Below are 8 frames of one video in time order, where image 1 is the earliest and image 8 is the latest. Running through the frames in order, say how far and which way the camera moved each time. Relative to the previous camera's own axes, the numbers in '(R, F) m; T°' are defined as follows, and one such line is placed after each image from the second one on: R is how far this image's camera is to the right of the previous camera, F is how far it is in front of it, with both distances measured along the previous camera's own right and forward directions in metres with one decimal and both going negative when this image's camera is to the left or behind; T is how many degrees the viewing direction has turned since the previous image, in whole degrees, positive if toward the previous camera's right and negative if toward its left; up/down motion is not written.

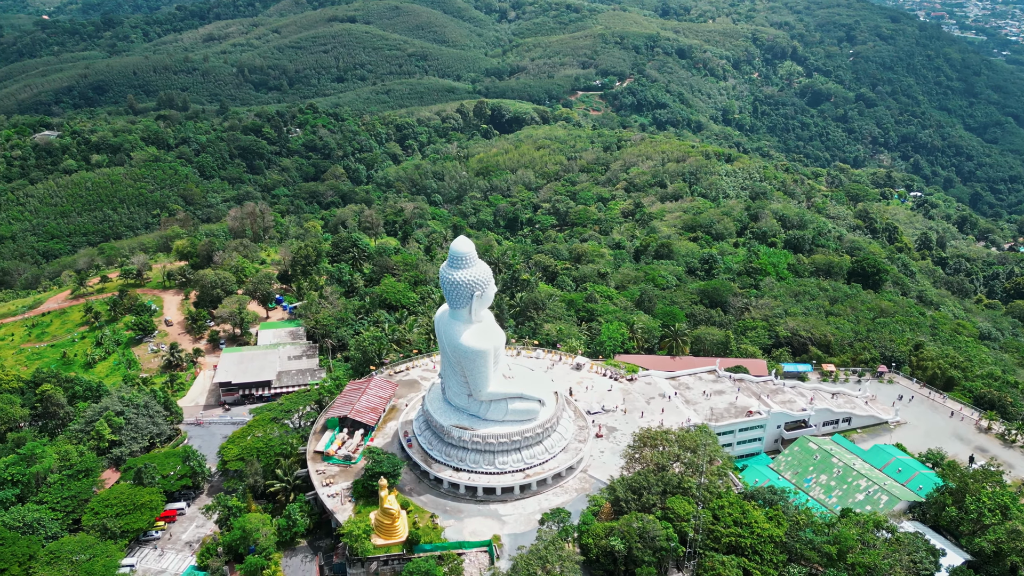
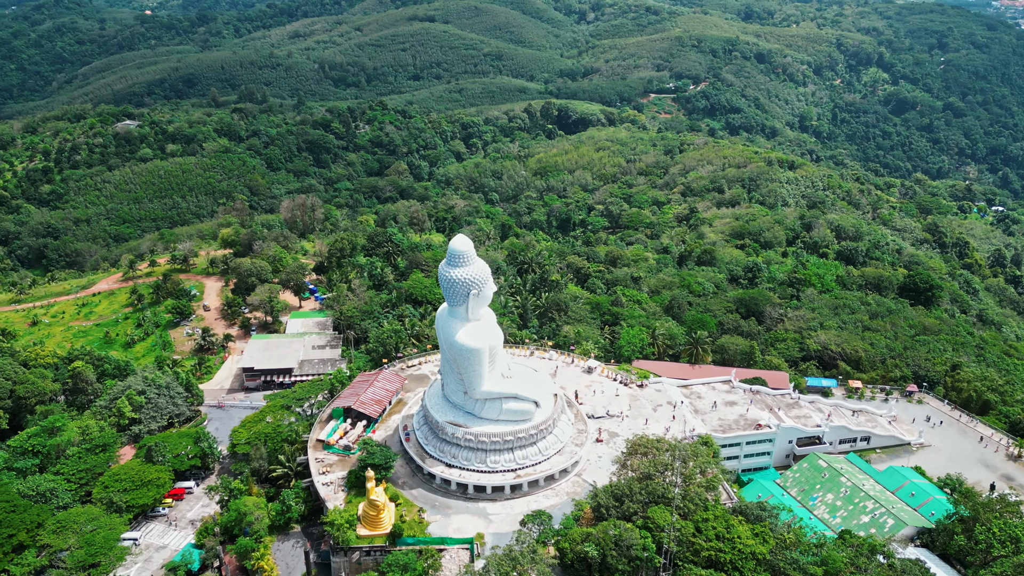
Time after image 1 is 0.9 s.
(+2.5, +0.3) m; -5°
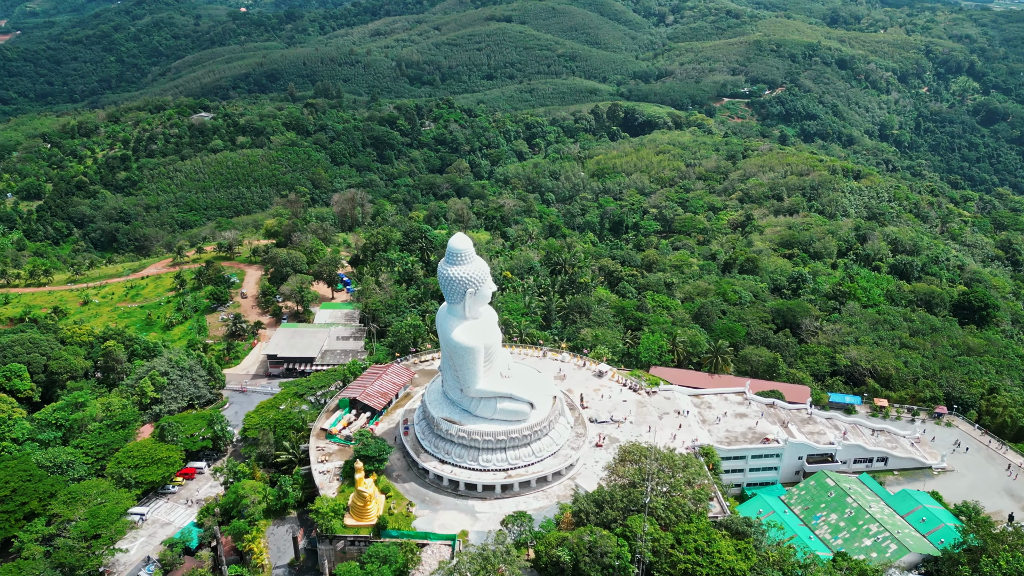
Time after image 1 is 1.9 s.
(+2.5, +0.3) m; -5°
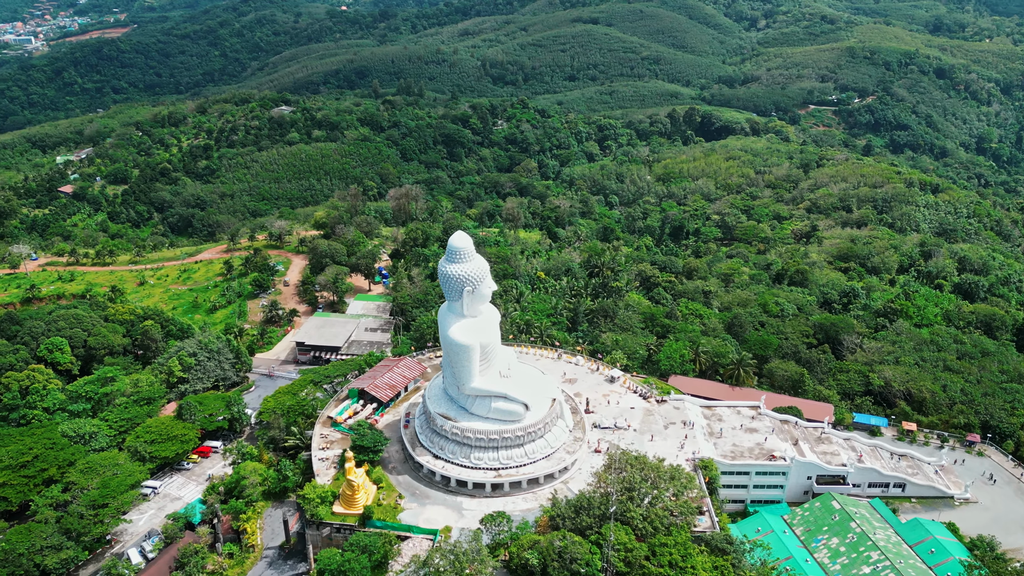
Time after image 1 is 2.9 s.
(+2.7, +0.3) m; -5°
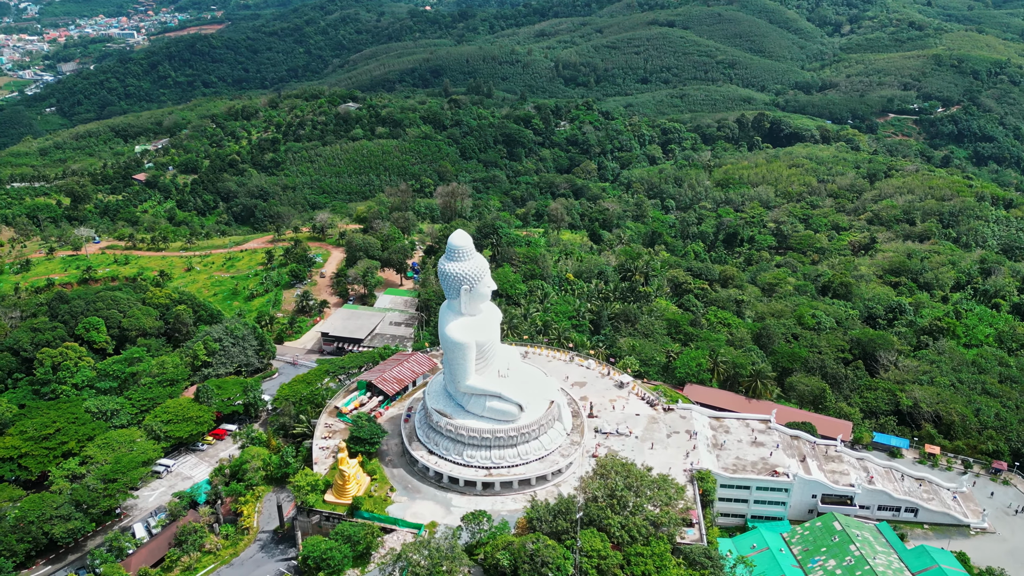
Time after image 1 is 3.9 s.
(+2.4, +0.2) m; -5°
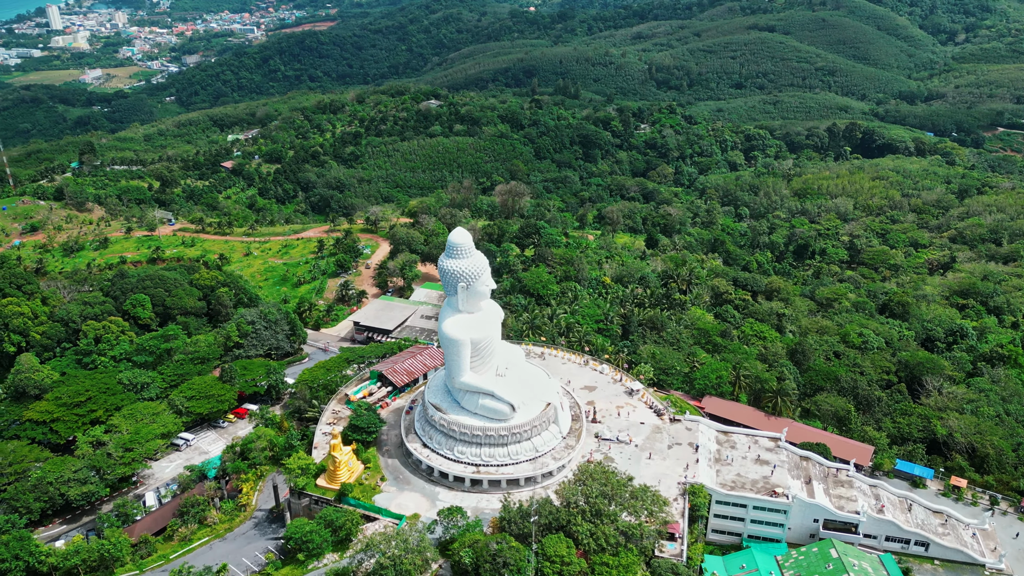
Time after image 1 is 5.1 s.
(+3.0, +0.3) m; -6°
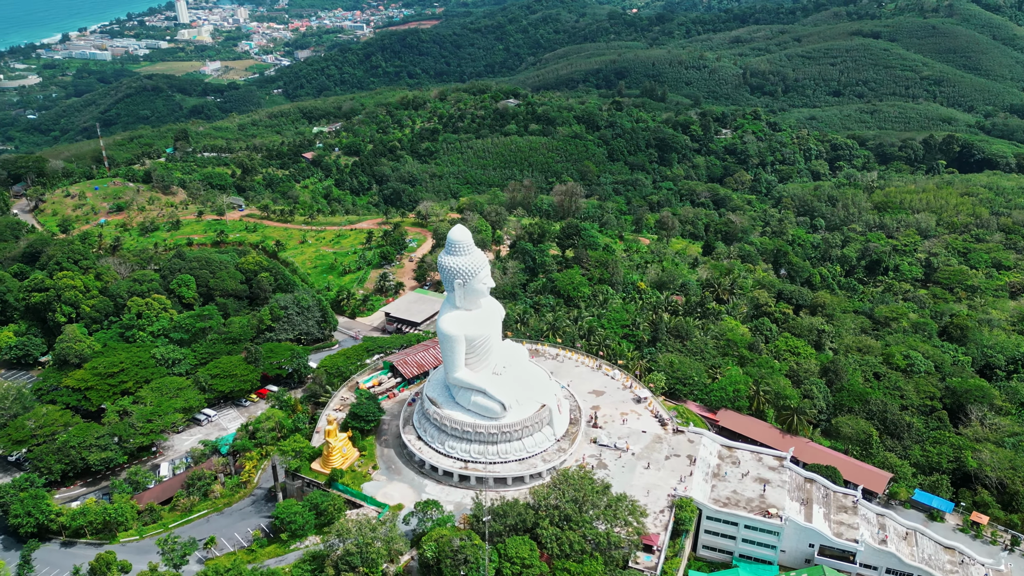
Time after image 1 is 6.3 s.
(+3.0, +0.2) m; -6°
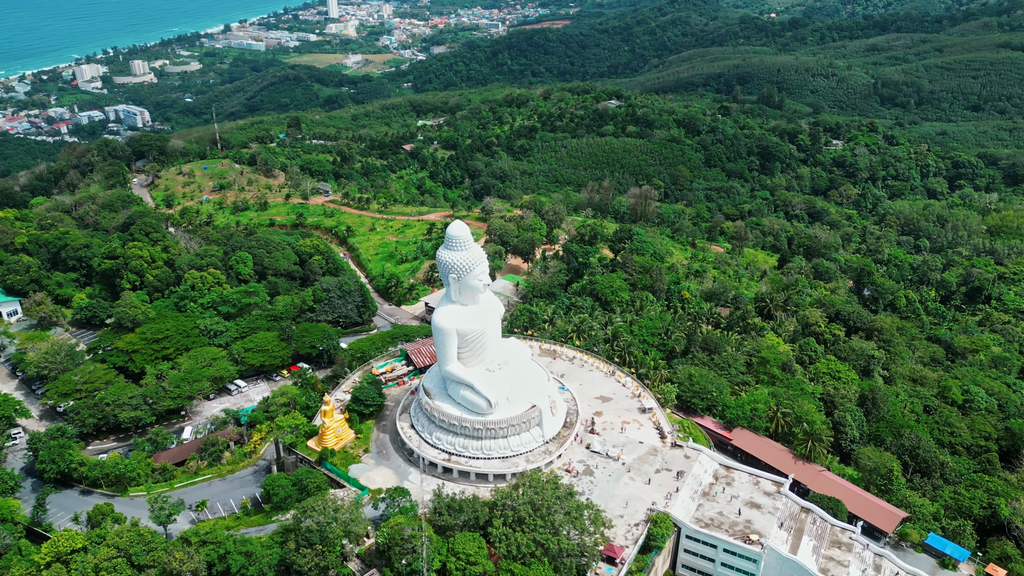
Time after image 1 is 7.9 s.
(+3.9, +0.3) m; -8°
